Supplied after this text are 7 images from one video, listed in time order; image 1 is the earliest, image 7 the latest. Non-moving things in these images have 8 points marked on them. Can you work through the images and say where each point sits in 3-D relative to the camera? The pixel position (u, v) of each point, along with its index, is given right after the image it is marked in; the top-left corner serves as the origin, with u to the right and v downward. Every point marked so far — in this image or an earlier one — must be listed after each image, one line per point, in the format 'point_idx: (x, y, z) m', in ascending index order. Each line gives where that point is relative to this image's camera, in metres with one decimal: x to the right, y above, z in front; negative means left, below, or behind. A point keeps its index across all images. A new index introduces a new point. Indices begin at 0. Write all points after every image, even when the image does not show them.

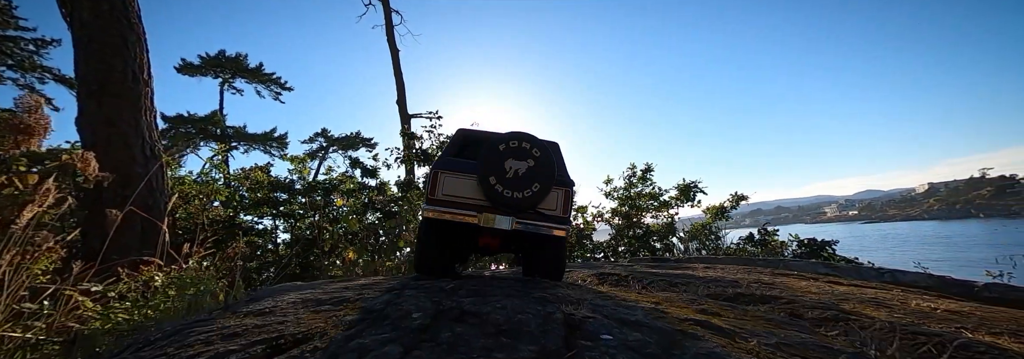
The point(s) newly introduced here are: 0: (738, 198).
0: (+7.8, -0.6, +15.8) m
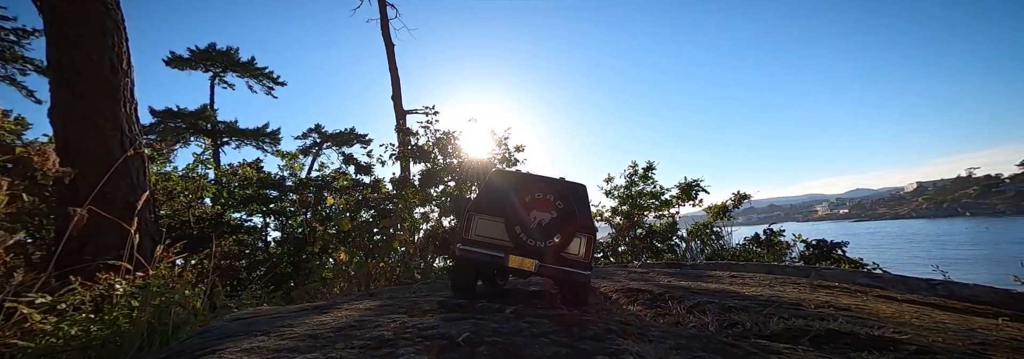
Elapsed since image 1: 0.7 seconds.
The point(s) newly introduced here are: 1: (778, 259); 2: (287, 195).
0: (+7.7, -0.6, +15.6) m
1: (+7.7, -2.3, +13.6) m
2: (-4.0, -0.3, +8.0) m
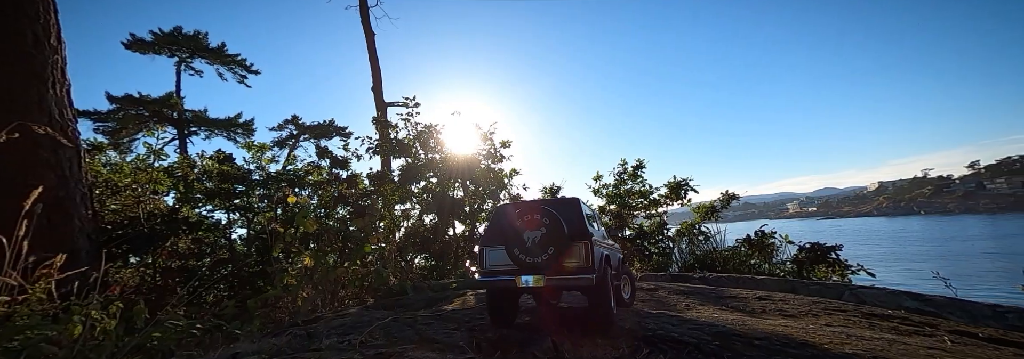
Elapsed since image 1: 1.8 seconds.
0: (+7.2, -0.5, +15.4) m
1: (+7.3, -2.3, +13.4) m
2: (-4.3, -0.2, +7.4) m
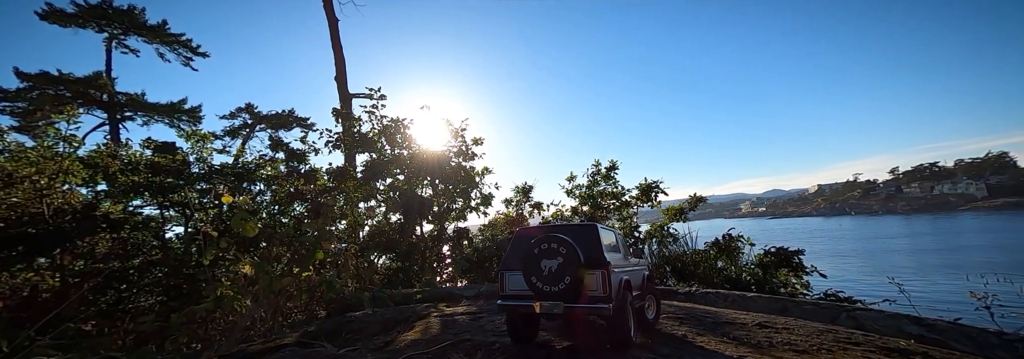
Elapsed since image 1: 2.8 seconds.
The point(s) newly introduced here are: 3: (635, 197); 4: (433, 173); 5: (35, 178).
0: (+6.2, -0.7, +15.3) m
1: (+6.4, -2.5, +13.3) m
2: (-4.7, -0.1, +6.6) m
3: (+4.2, -0.6, +15.3) m
4: (-2.3, +0.2, +12.8) m
5: (-5.6, 0.0, +5.2) m
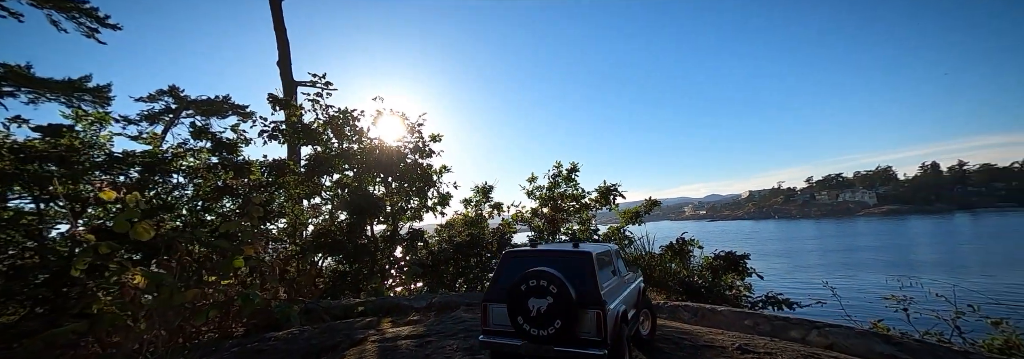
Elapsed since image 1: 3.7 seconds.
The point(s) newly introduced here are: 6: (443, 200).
0: (+4.8, -0.8, +15.1) m
1: (+5.1, -2.6, +13.1) m
2: (-5.3, 0.0, +5.4) m
3: (+2.9, -0.7, +14.9) m
4: (-3.4, +0.3, +11.9) m
5: (-6.0, +0.1, +4.0) m
6: (-2.4, -0.7, +15.7) m
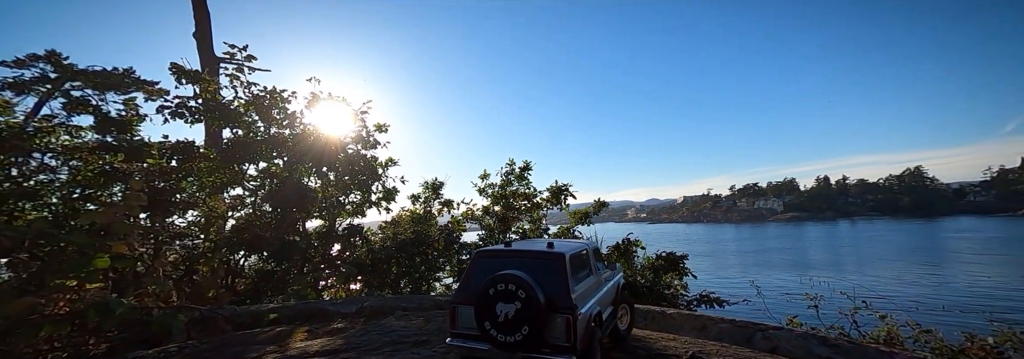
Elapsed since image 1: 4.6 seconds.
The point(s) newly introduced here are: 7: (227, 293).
0: (+3.1, -0.7, +14.8) m
1: (+3.6, -2.5, +12.9) m
2: (-5.9, +0.3, +4.1) m
3: (+1.2, -0.6, +14.4) m
4: (-4.7, +0.5, +10.7) m
5: (-6.4, +0.4, +2.6) m
6: (-4.1, -0.5, +14.7) m
7: (-6.2, -2.5, +9.6) m
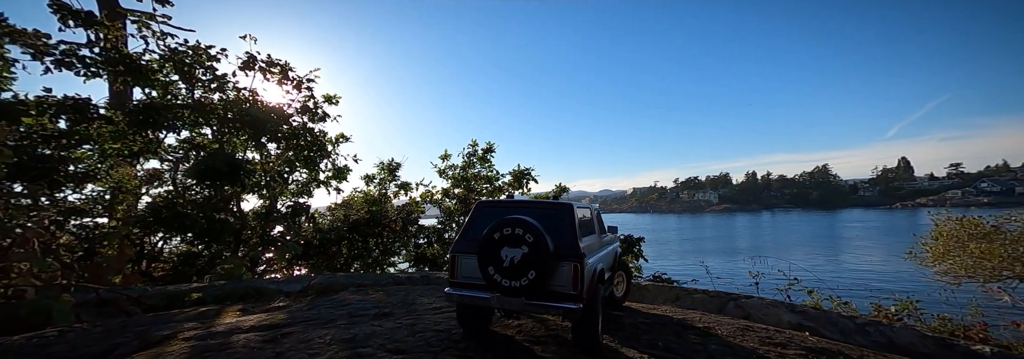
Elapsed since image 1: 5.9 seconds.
0: (+1.8, 0.0, +14.4) m
1: (+2.5, -1.8, +12.6) m
2: (-5.9, +0.8, +2.8) m
3: (0.0, +0.1, +13.8) m
4: (-5.5, +1.1, +9.5) m
5: (-6.4, +0.8, +1.3) m
6: (-5.4, +0.2, +13.5) m
7: (-6.9, -1.9, +8.3) m
